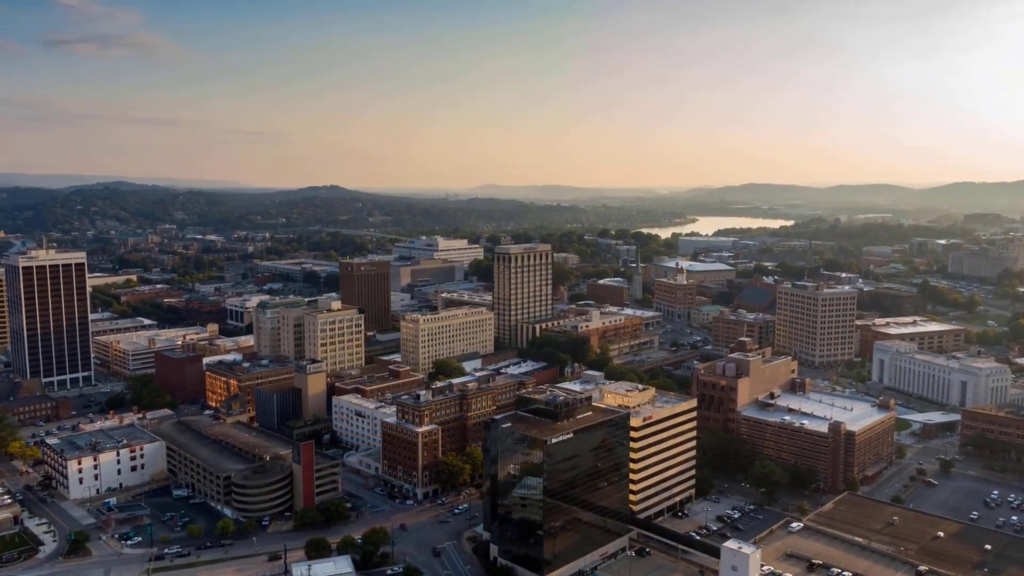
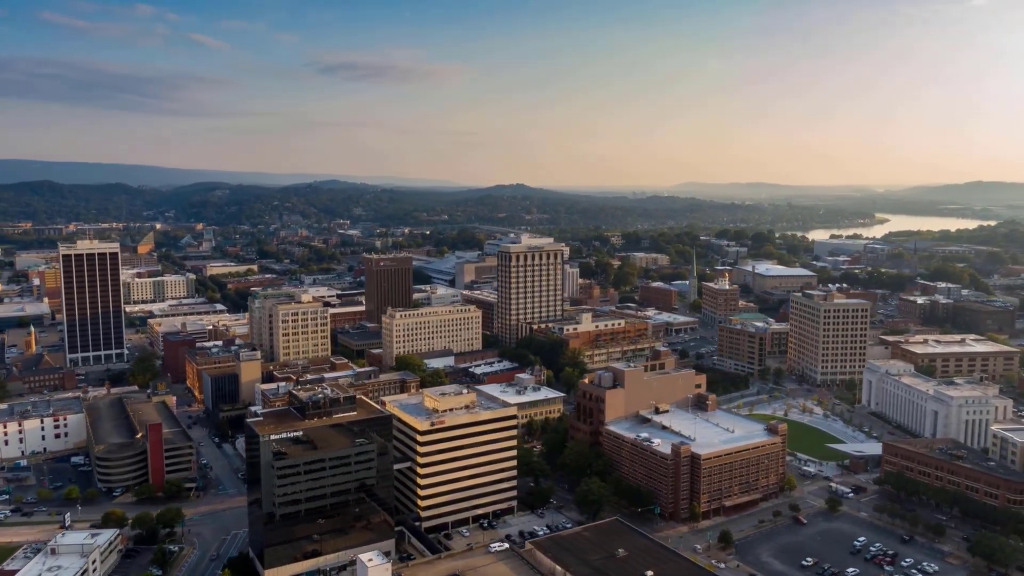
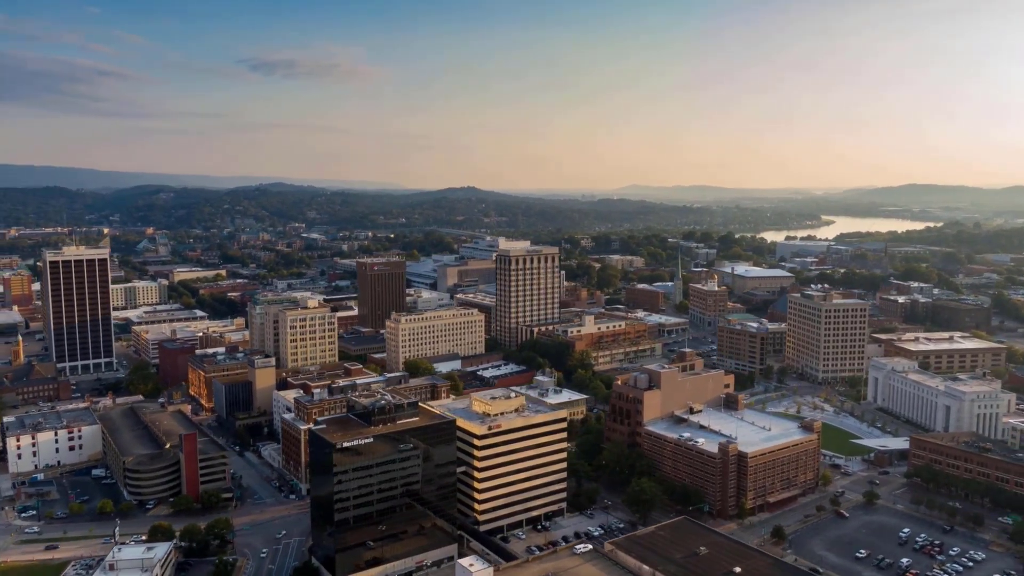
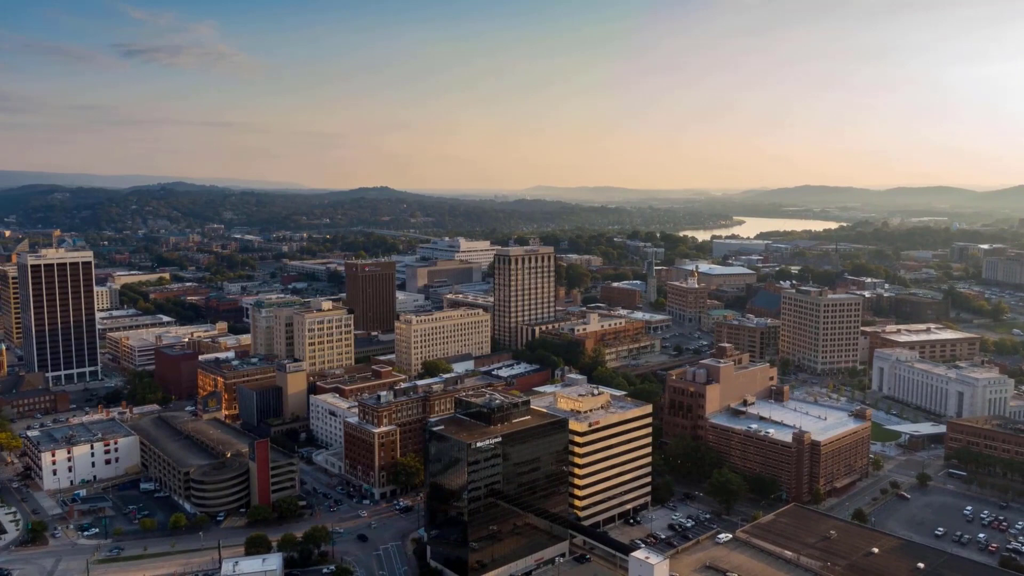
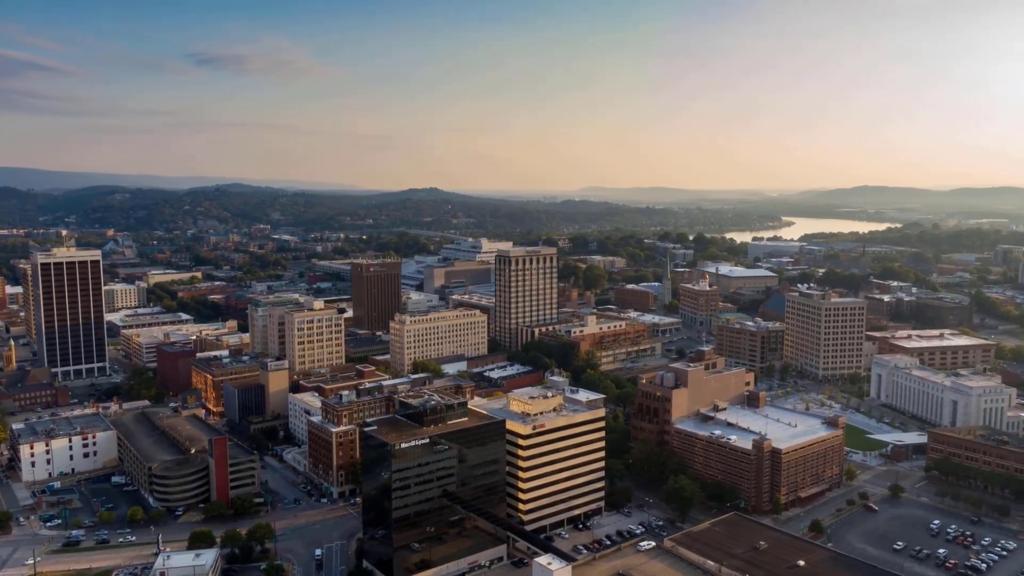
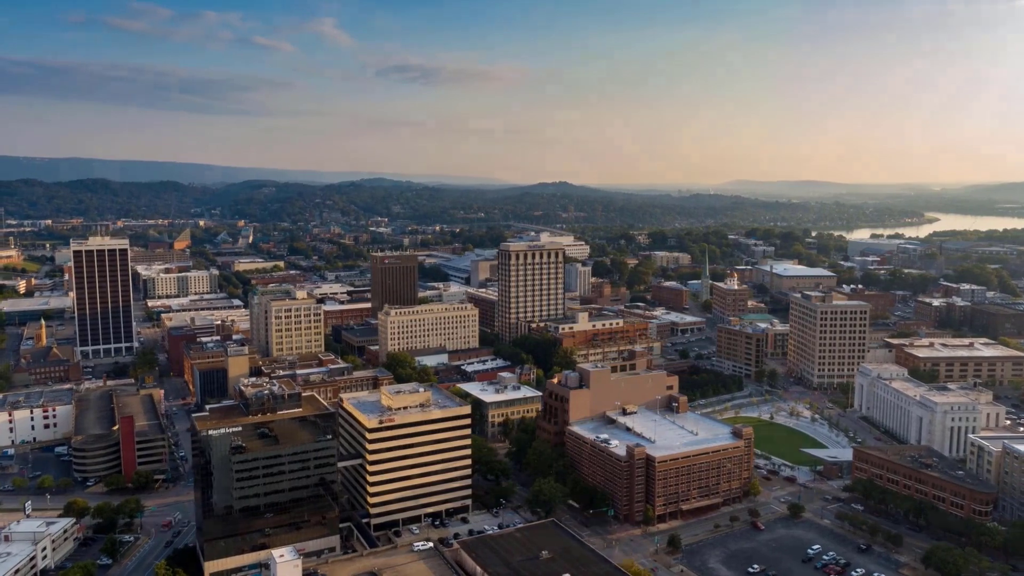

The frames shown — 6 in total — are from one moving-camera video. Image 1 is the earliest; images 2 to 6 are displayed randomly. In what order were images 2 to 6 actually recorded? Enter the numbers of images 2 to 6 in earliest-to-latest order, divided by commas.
4, 5, 3, 2, 6
